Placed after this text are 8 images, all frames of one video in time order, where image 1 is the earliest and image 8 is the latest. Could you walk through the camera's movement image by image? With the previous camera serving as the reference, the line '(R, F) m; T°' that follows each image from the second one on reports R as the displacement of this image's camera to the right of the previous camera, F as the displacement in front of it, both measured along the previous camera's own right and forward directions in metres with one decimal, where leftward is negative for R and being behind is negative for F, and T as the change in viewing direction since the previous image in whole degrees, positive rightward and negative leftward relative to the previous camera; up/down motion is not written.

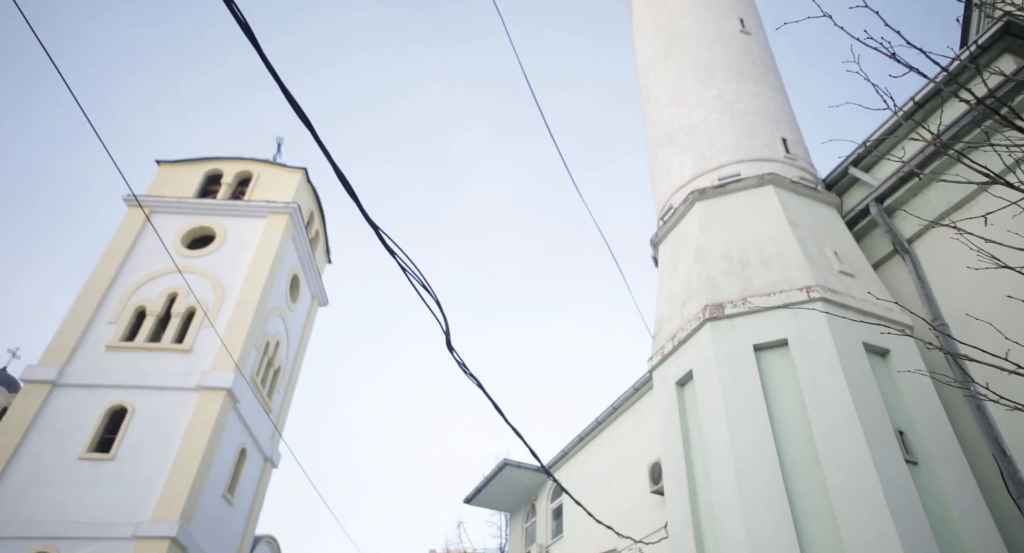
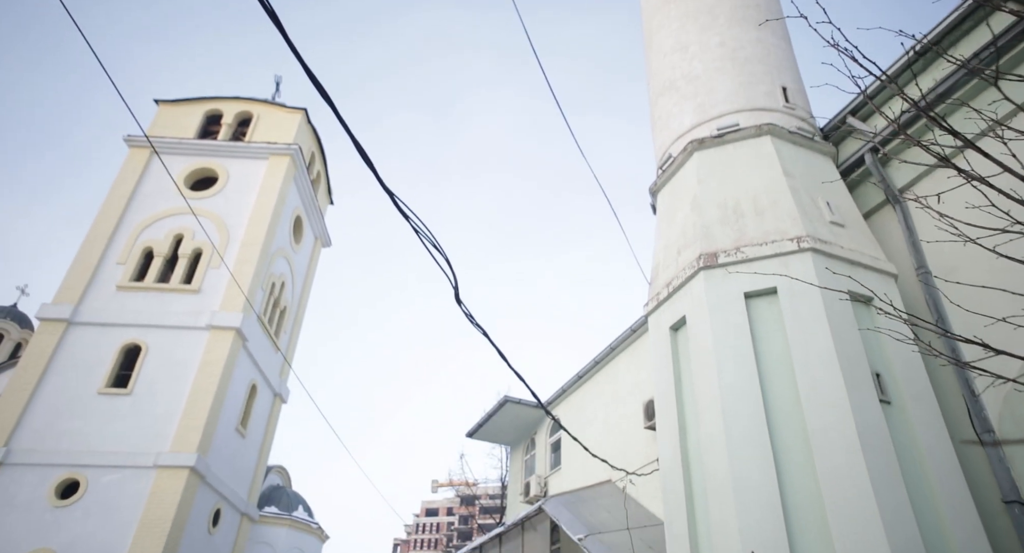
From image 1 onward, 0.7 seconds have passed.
(0.0, -0.3) m; 0°
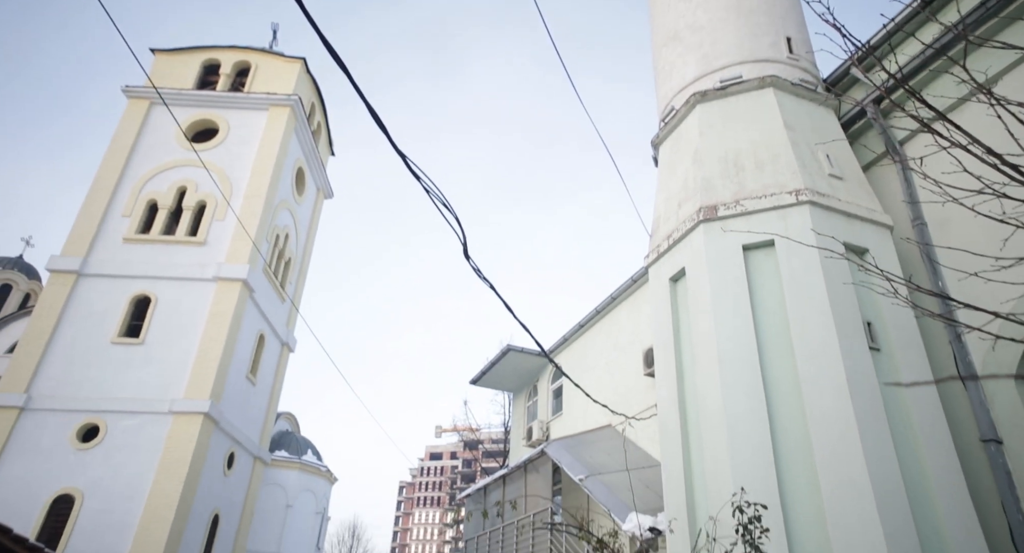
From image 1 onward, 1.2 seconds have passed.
(0.0, -0.2) m; 0°
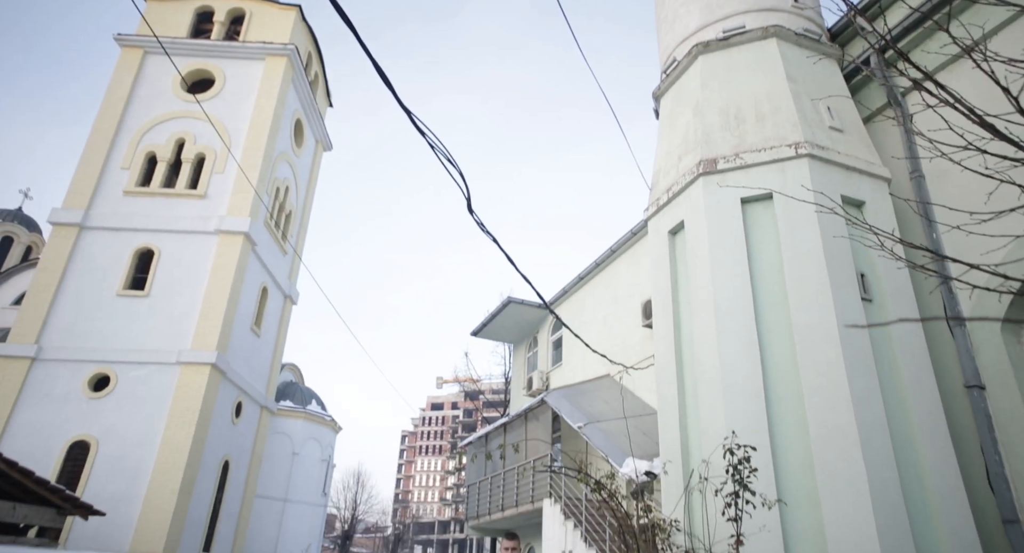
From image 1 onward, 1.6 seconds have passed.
(0.0, -0.1) m; 0°
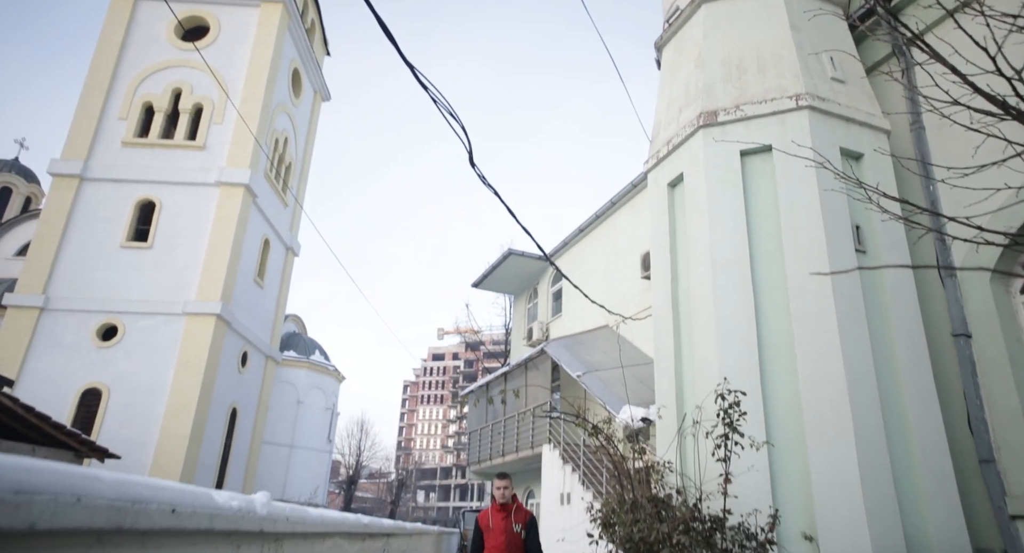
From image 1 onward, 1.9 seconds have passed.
(0.0, -0.1) m; 0°
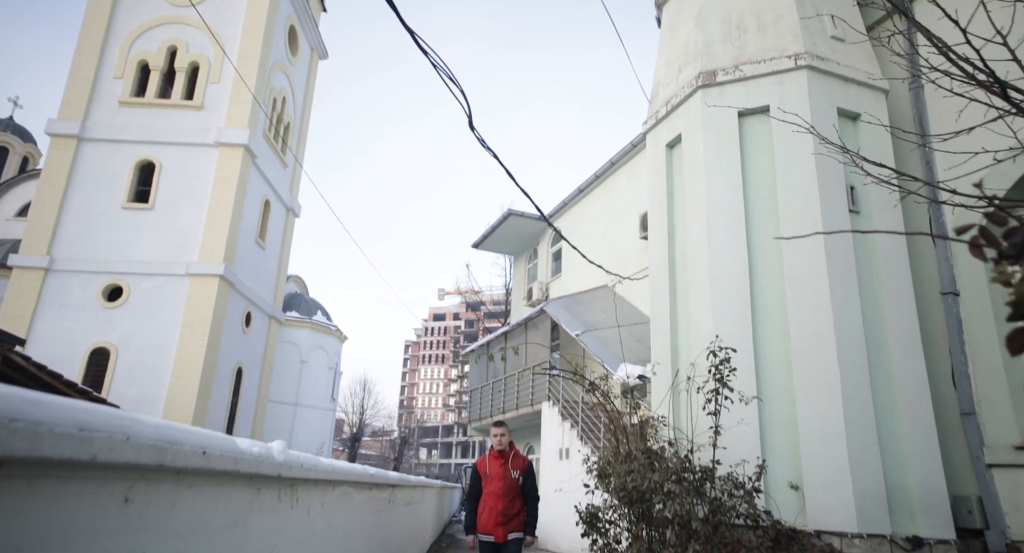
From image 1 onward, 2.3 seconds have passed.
(0.0, -0.1) m; 0°
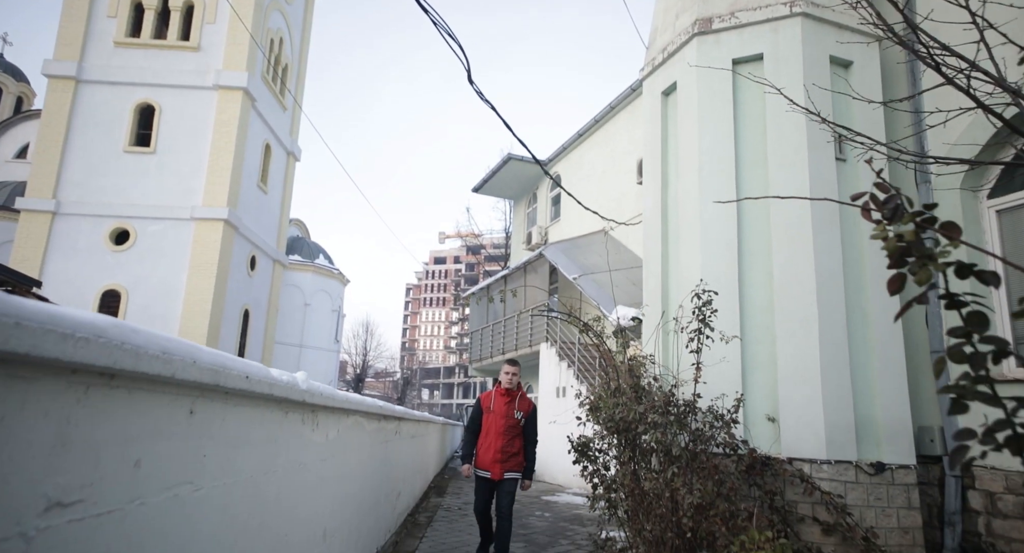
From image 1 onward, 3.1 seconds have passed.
(0.0, -0.3) m; 0°
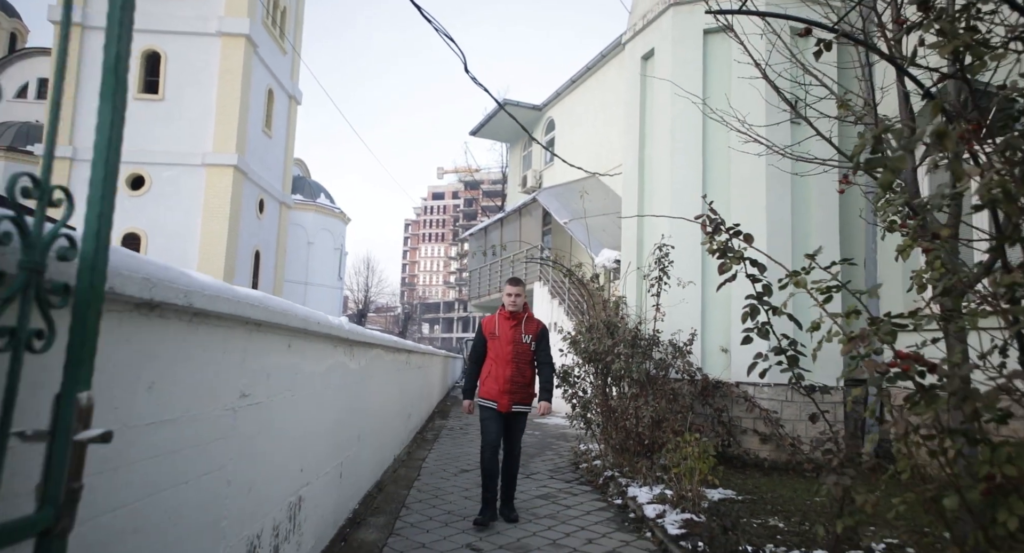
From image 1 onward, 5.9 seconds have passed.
(+0.1, -1.0) m; 0°
